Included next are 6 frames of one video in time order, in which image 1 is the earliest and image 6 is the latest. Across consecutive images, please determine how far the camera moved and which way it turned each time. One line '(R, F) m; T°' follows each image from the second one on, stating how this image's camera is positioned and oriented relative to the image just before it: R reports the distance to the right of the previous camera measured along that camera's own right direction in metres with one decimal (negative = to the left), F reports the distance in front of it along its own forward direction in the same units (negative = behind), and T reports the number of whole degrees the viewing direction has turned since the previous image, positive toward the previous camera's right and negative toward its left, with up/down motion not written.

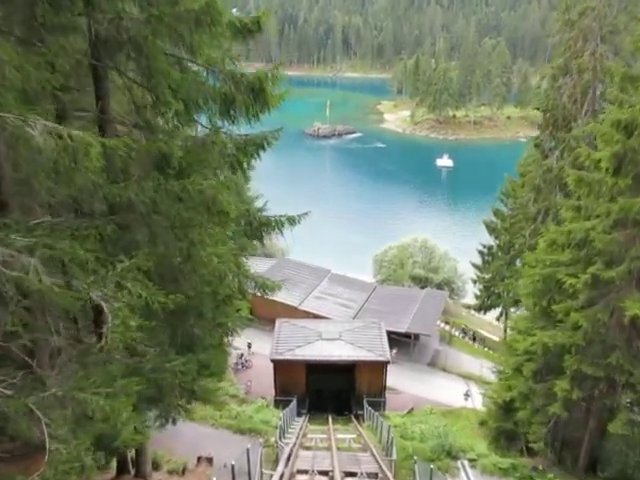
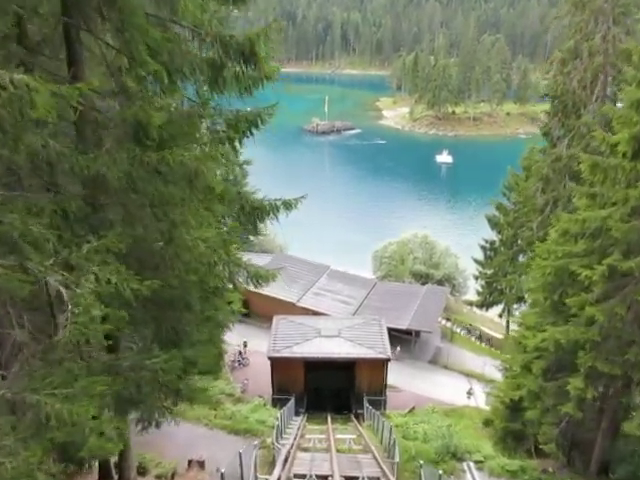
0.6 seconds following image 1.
(0.0, +0.8) m; 0°
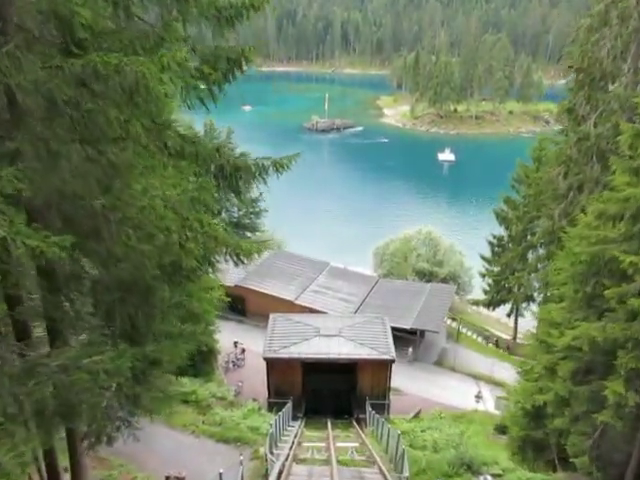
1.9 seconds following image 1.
(0.0, +1.6) m; 0°
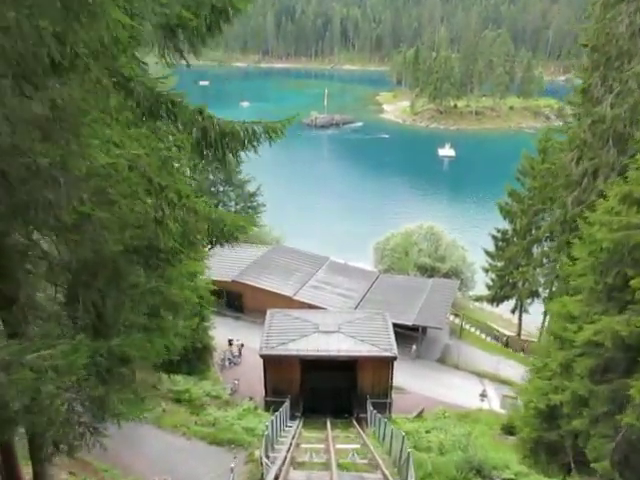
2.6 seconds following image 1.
(0.0, +0.9) m; 0°
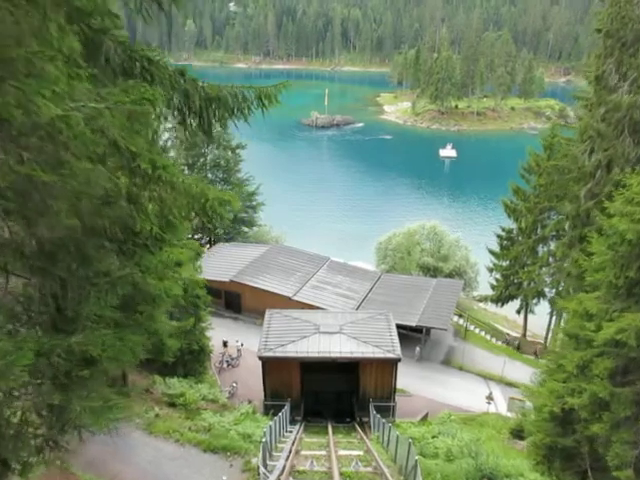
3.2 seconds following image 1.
(0.0, +0.7) m; 0°
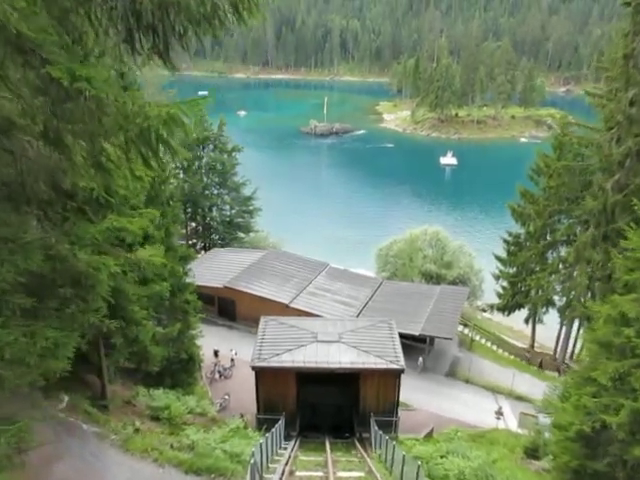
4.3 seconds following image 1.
(0.0, +1.4) m; 0°
